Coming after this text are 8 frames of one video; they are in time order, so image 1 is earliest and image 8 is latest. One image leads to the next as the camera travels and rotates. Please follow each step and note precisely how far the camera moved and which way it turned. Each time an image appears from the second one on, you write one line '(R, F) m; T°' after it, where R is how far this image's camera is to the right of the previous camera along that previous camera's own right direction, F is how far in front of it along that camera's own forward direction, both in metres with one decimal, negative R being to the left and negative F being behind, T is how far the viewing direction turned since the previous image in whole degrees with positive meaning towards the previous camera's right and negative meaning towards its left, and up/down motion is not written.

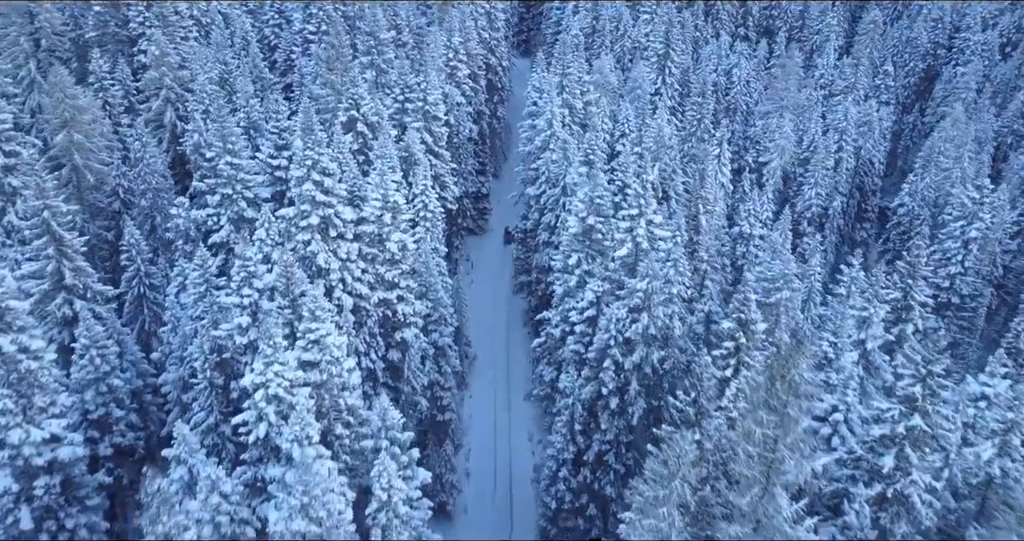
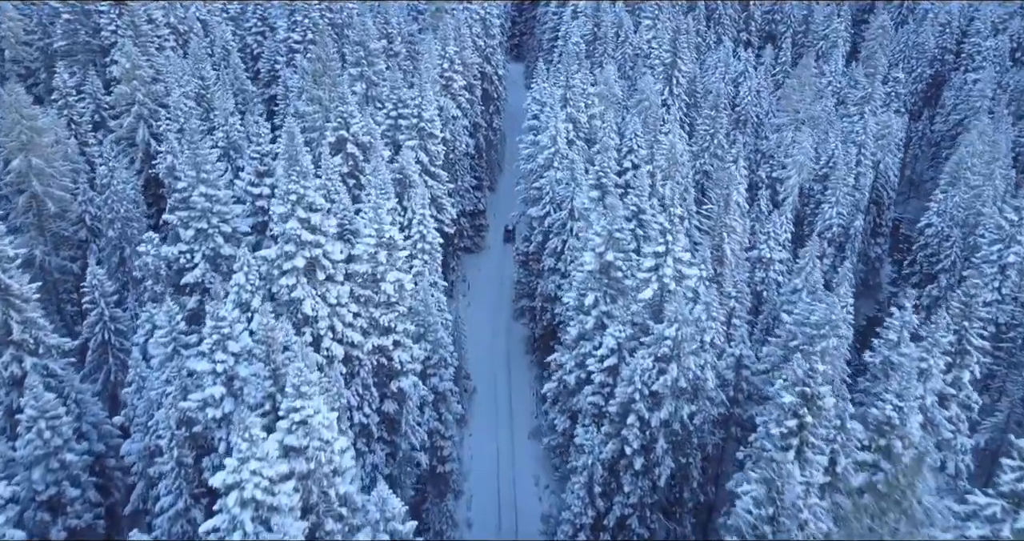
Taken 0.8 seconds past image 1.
(-0.8, +3.3) m; +1°
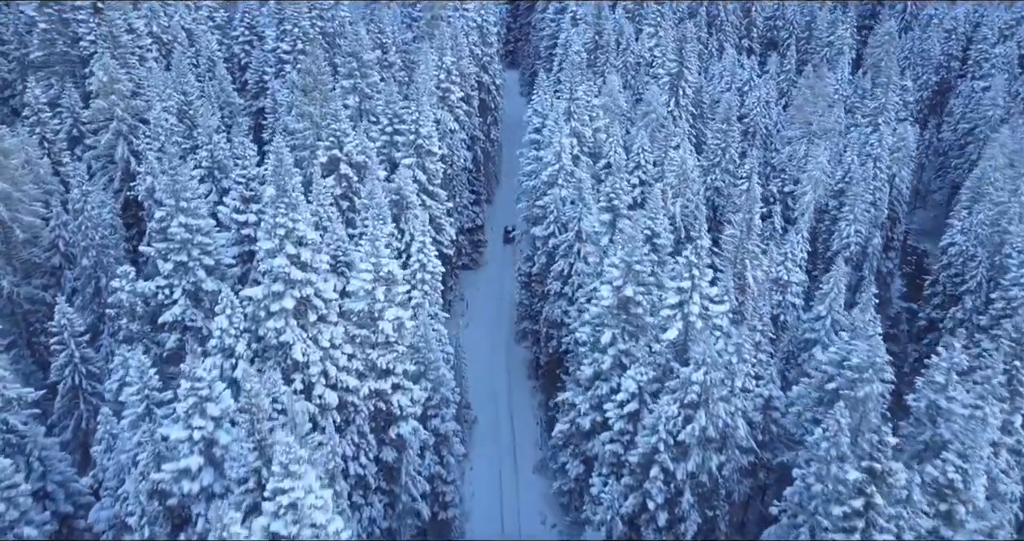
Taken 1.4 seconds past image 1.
(-0.6, +2.4) m; +1°
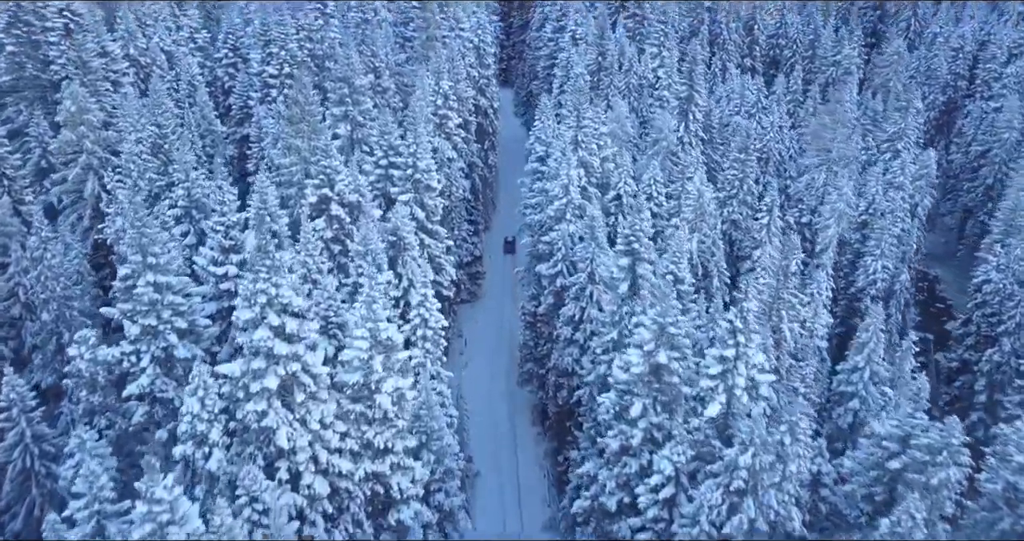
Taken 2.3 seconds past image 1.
(-0.8, +3.1) m; +1°
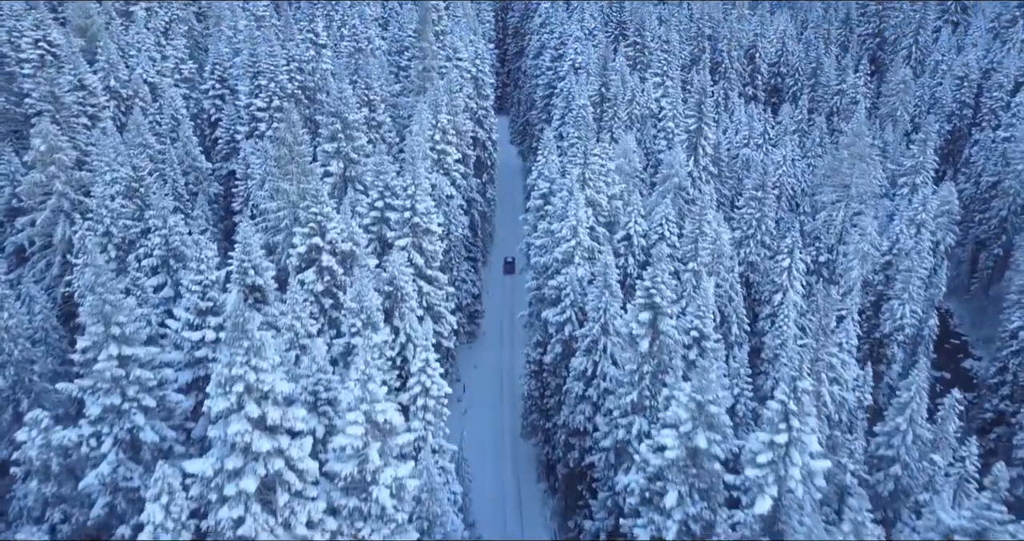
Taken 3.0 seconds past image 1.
(-0.7, +2.7) m; +1°
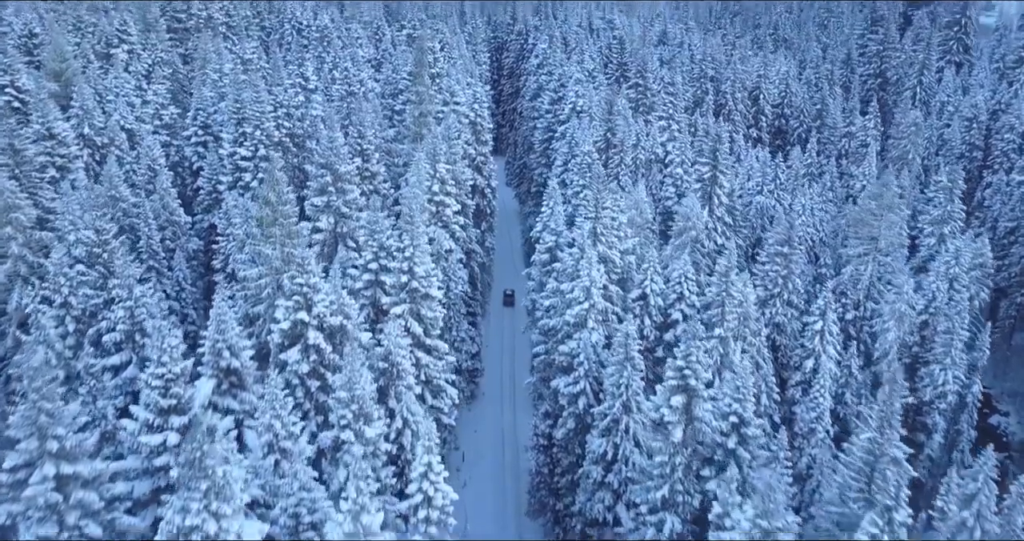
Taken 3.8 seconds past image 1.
(-0.7, +3.3) m; +1°
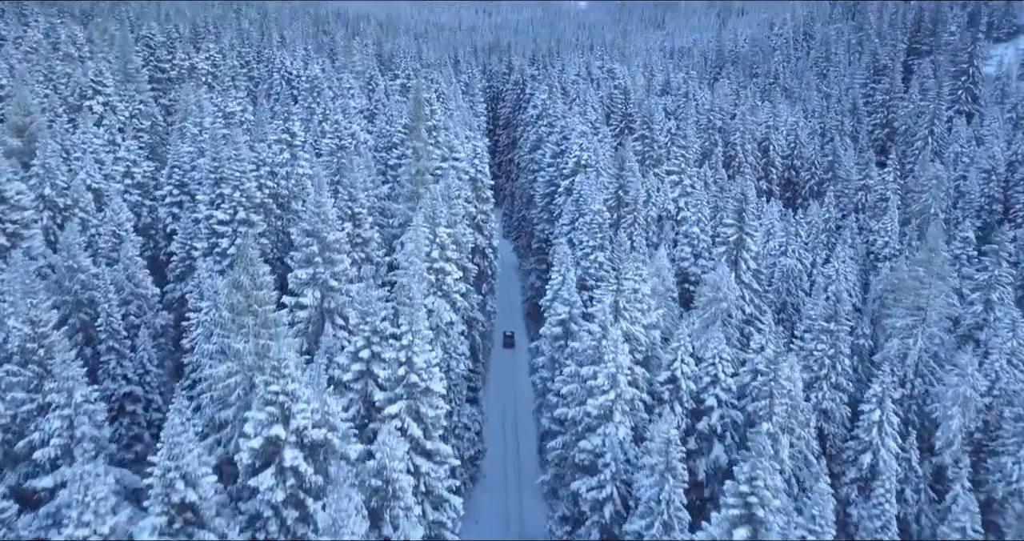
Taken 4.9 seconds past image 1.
(-0.9, +4.3) m; +1°
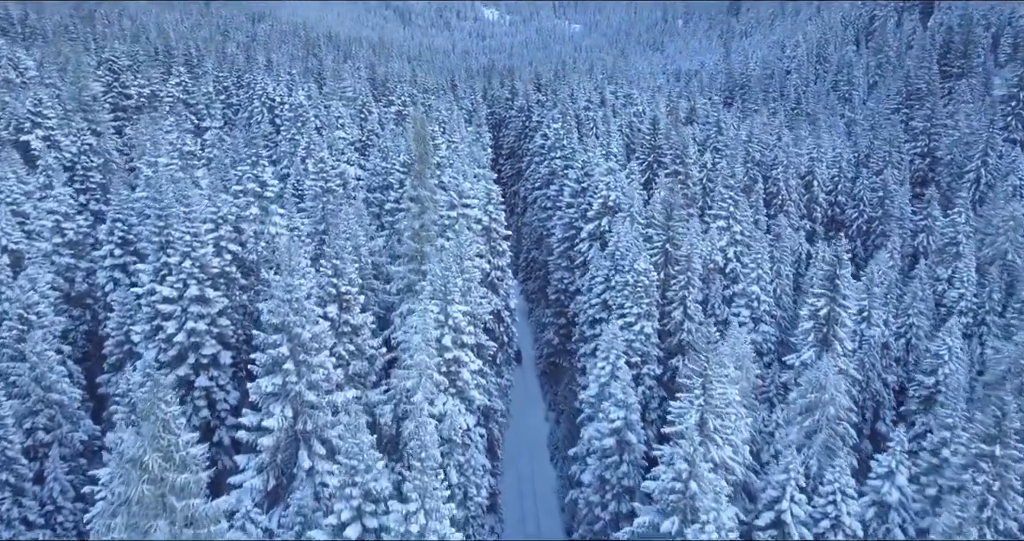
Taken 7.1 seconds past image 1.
(-1.7, +8.7) m; +1°
